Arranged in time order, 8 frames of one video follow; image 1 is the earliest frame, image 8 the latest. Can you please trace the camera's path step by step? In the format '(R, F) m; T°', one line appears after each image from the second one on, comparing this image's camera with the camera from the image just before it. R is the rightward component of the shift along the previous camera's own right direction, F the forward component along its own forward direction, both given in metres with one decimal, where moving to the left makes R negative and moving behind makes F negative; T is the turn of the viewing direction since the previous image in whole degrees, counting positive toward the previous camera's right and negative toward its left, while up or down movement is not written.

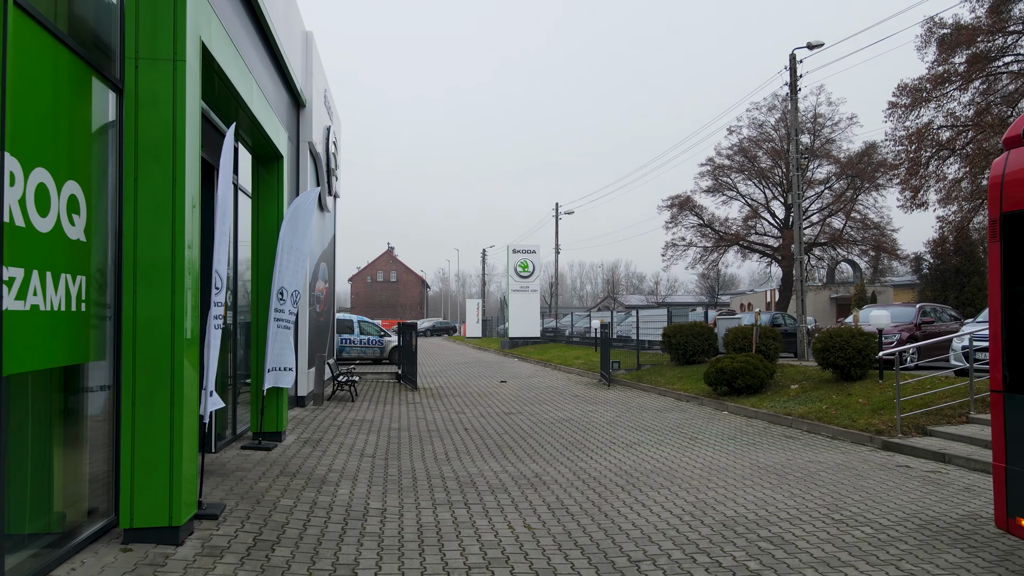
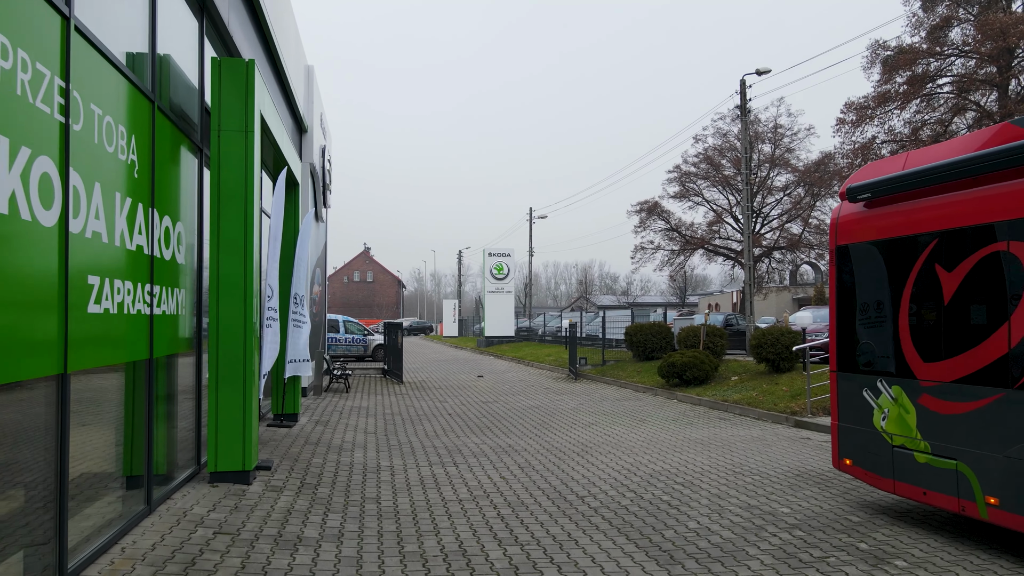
(0.0, -2.0) m; +2°
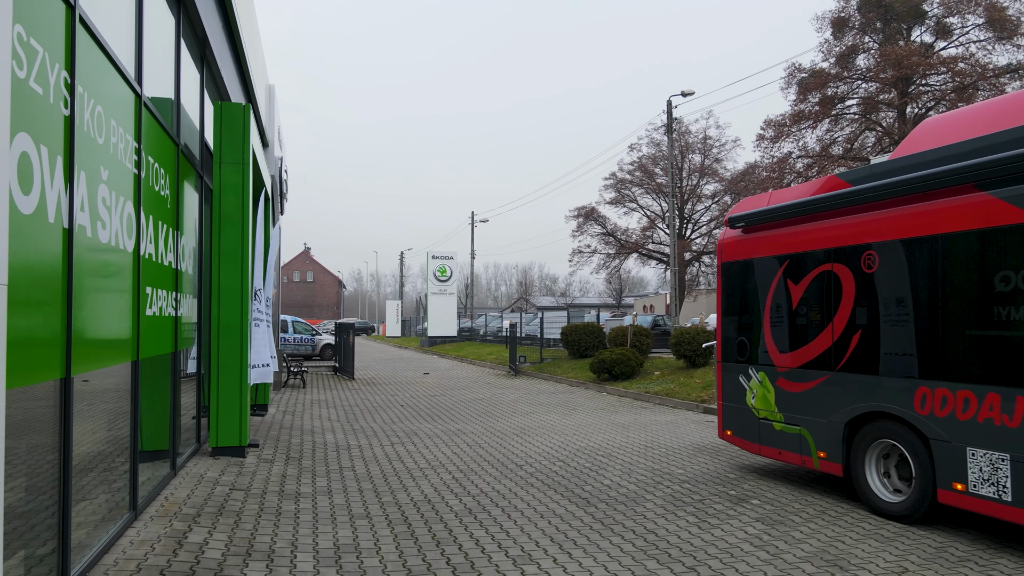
(-0.1, -1.6) m; +5°
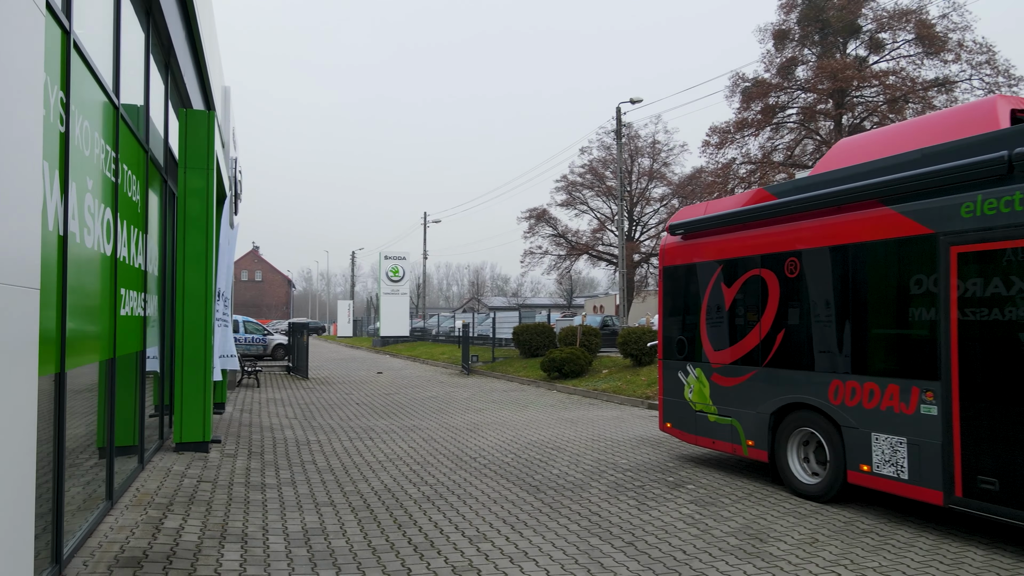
(0.0, -0.5) m; +4°
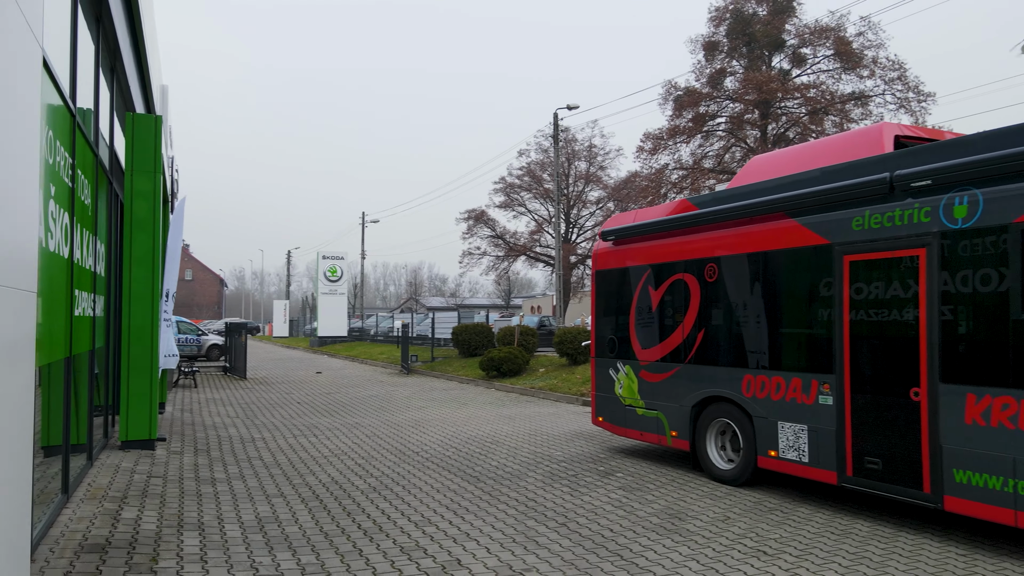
(0.0, -0.5) m; +5°
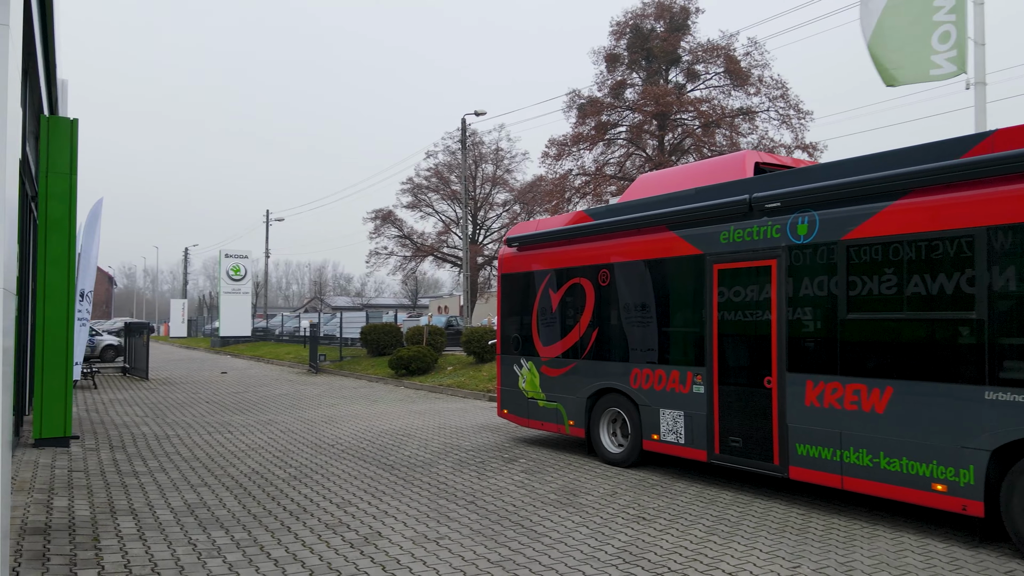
(-0.1, -0.7) m; +7°
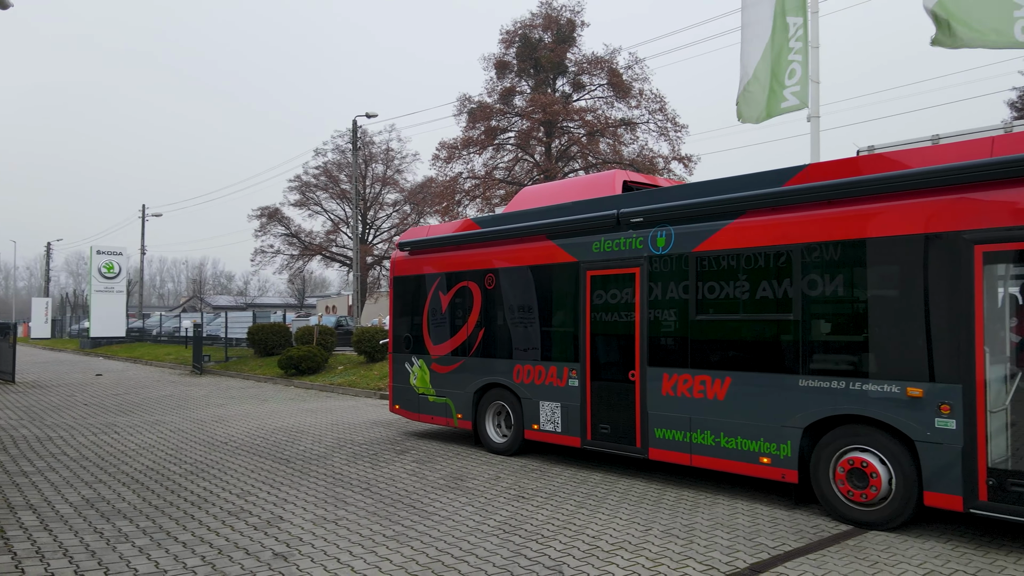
(0.0, -0.7) m; +8°
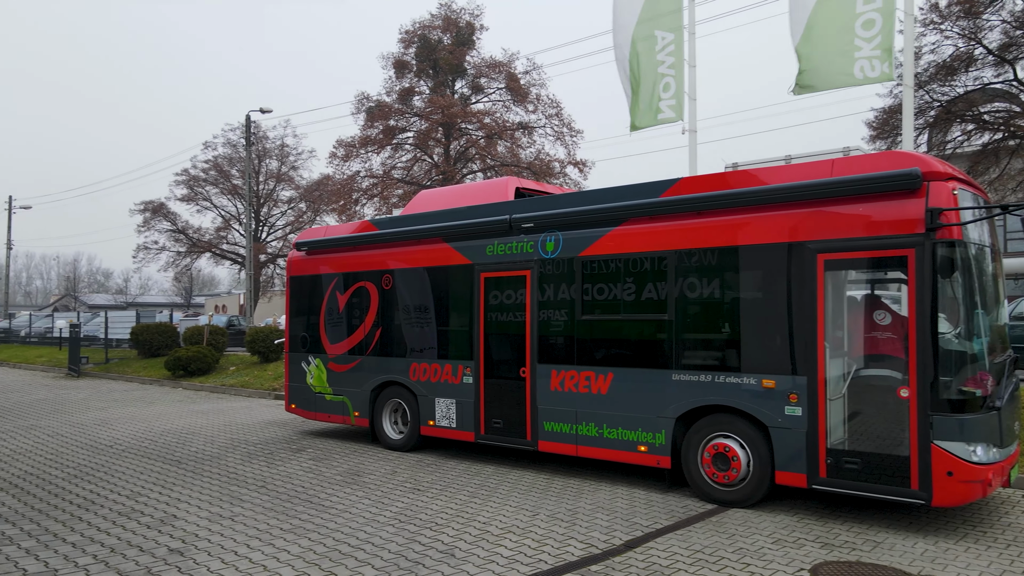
(0.0, -0.4) m; +8°
